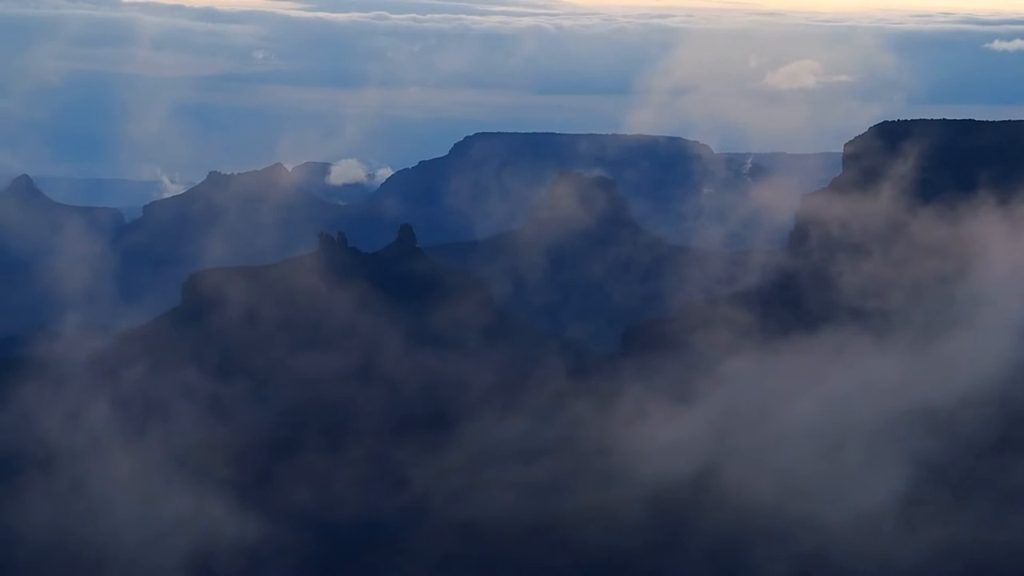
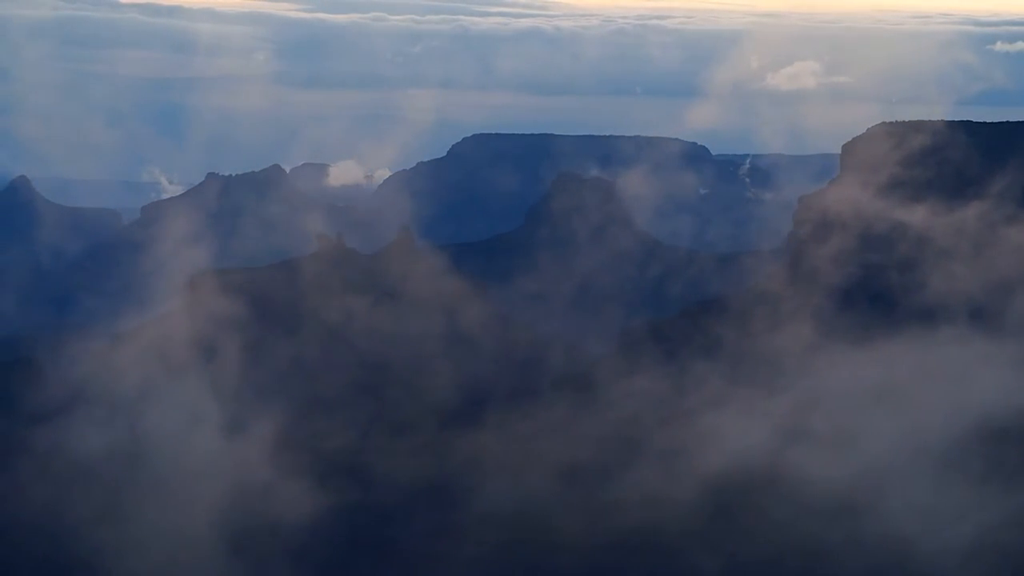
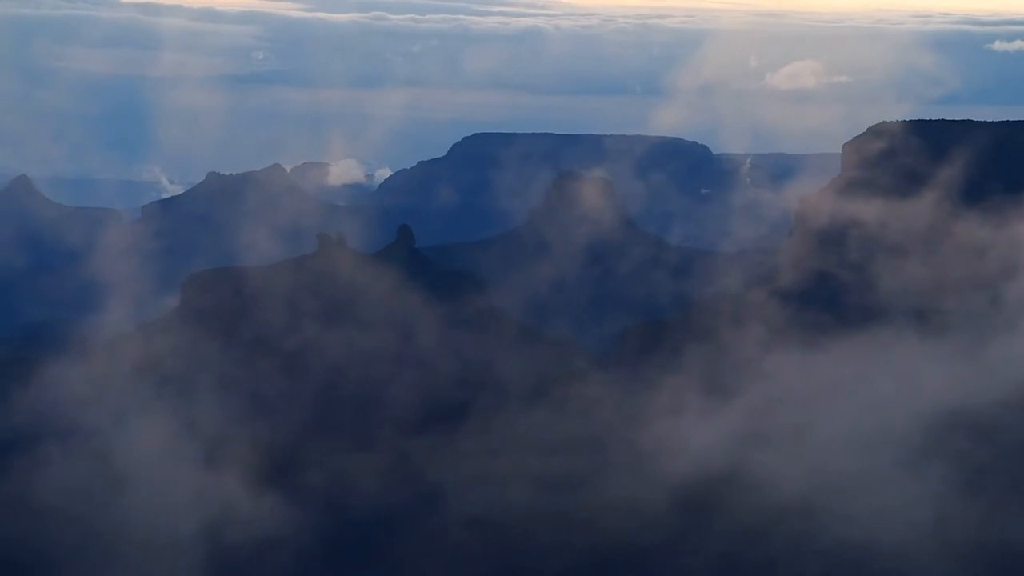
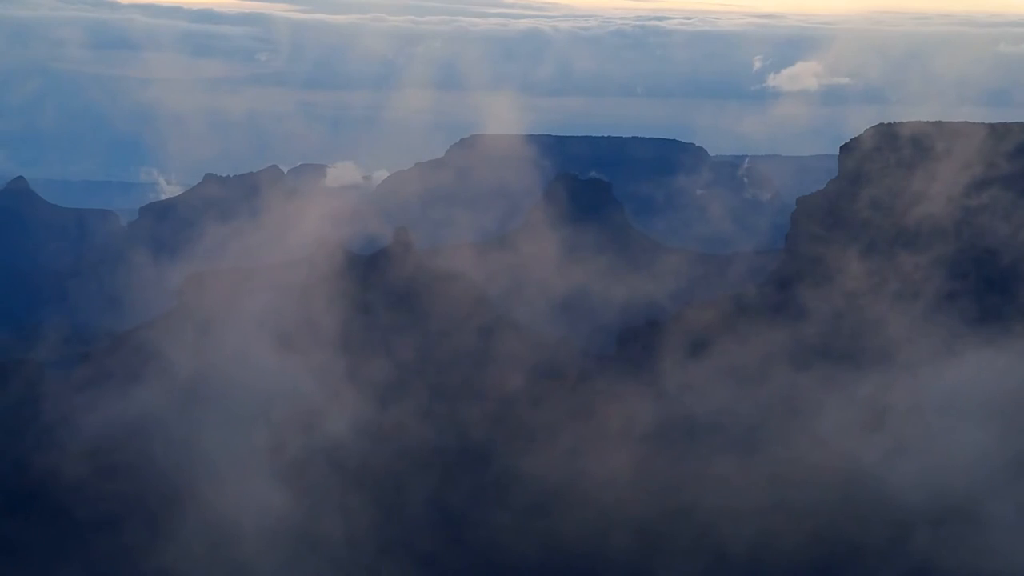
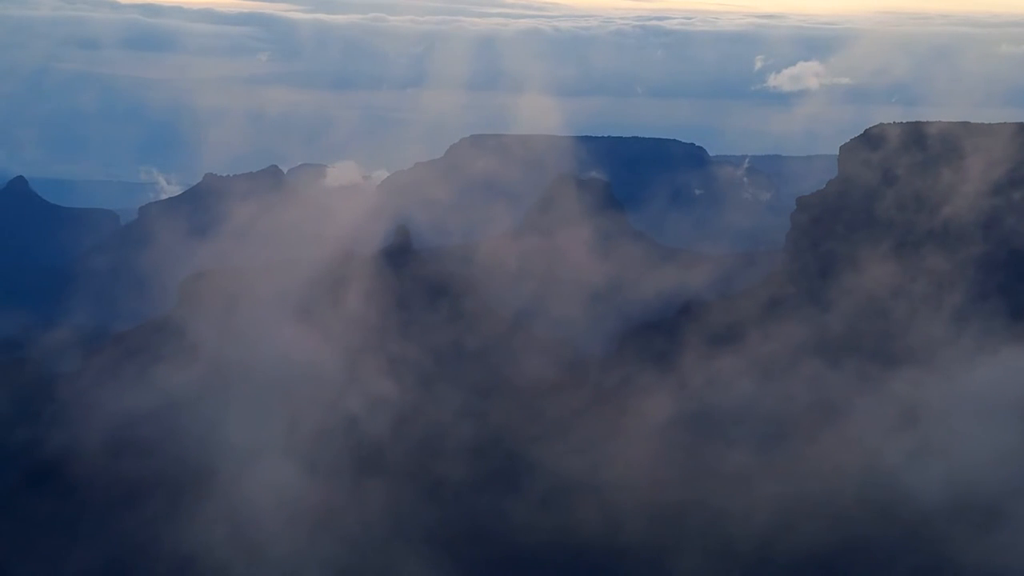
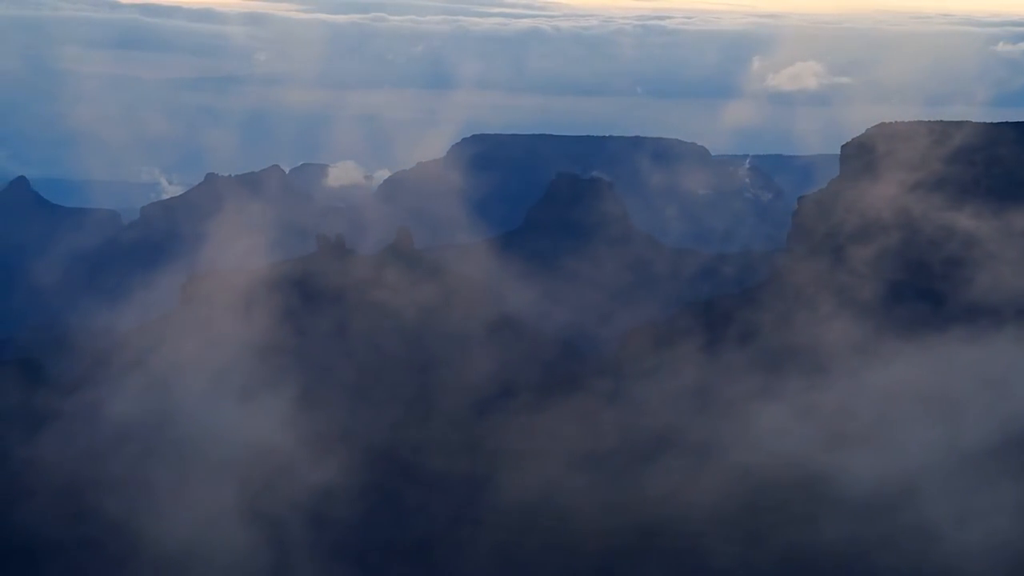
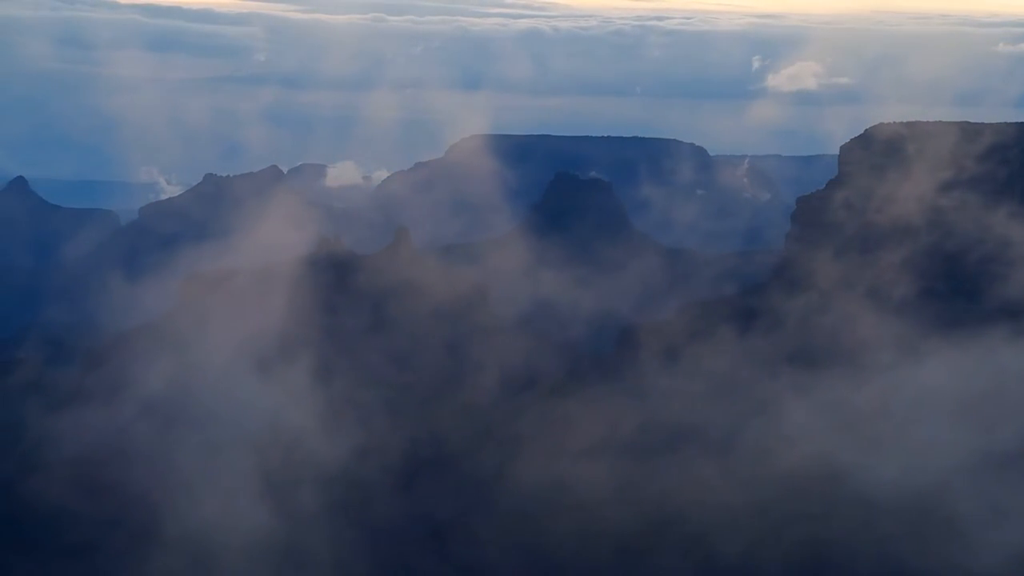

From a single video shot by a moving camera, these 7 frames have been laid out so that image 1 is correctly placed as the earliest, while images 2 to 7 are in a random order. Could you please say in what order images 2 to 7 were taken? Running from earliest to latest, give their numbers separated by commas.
3, 2, 6, 7, 4, 5
